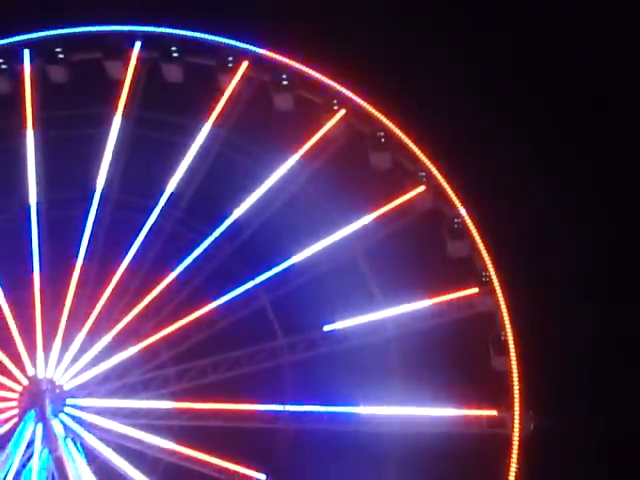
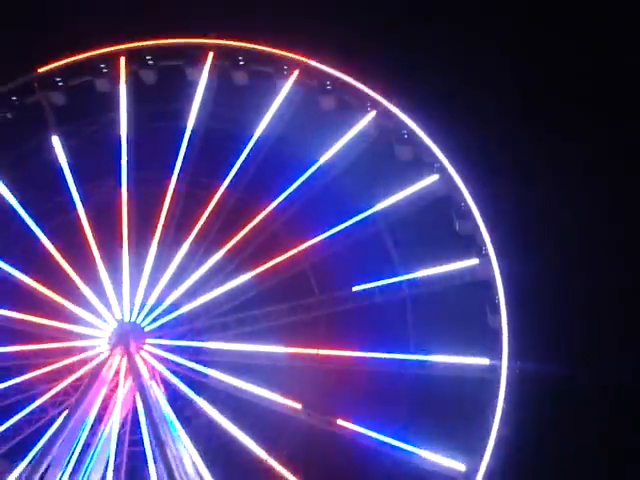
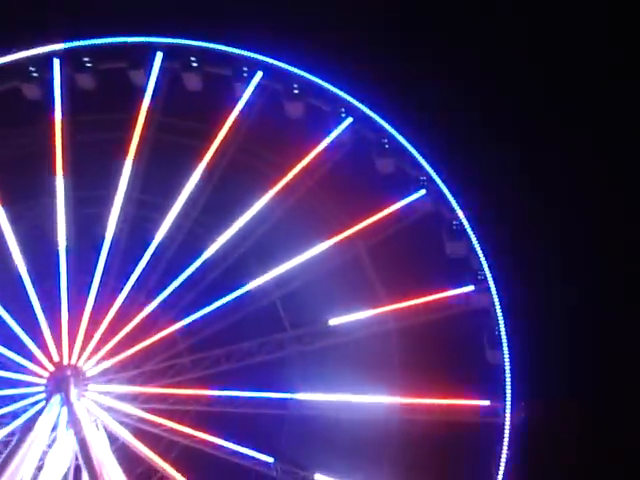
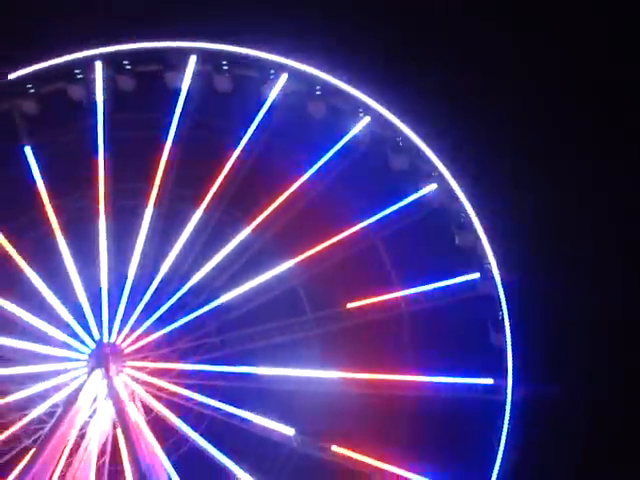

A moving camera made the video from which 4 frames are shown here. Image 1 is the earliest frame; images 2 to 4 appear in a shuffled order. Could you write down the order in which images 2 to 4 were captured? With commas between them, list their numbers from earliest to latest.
3, 4, 2
